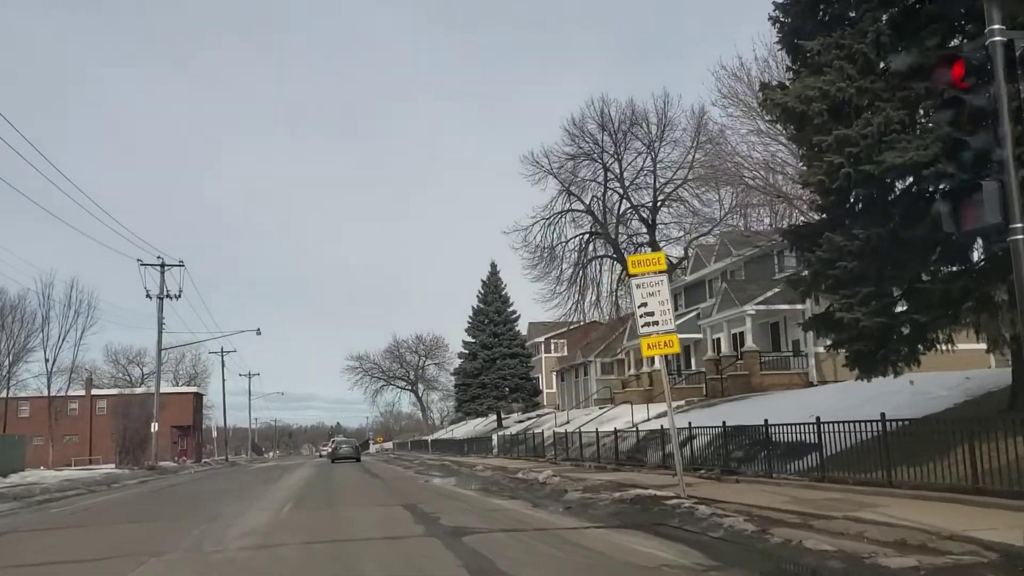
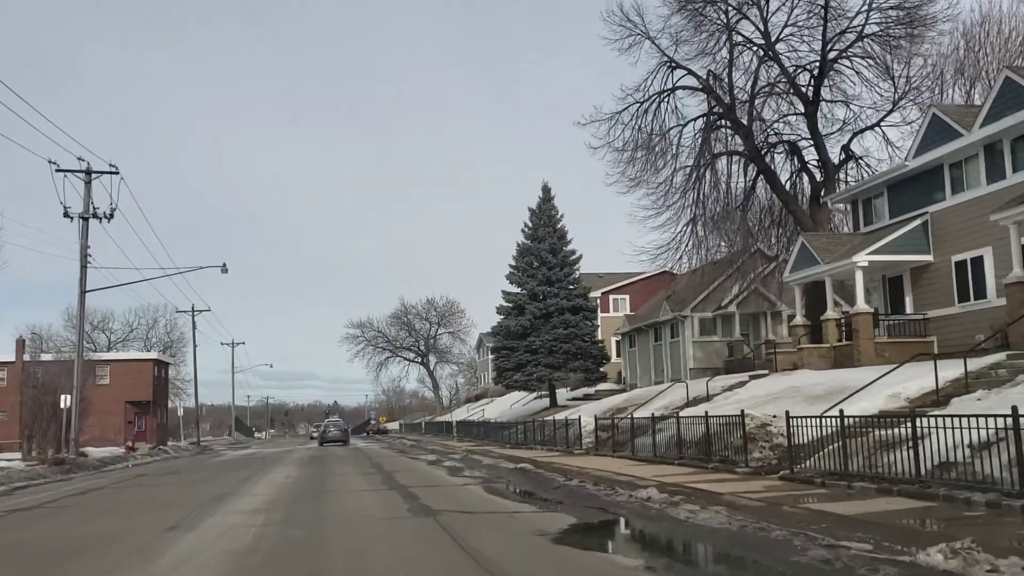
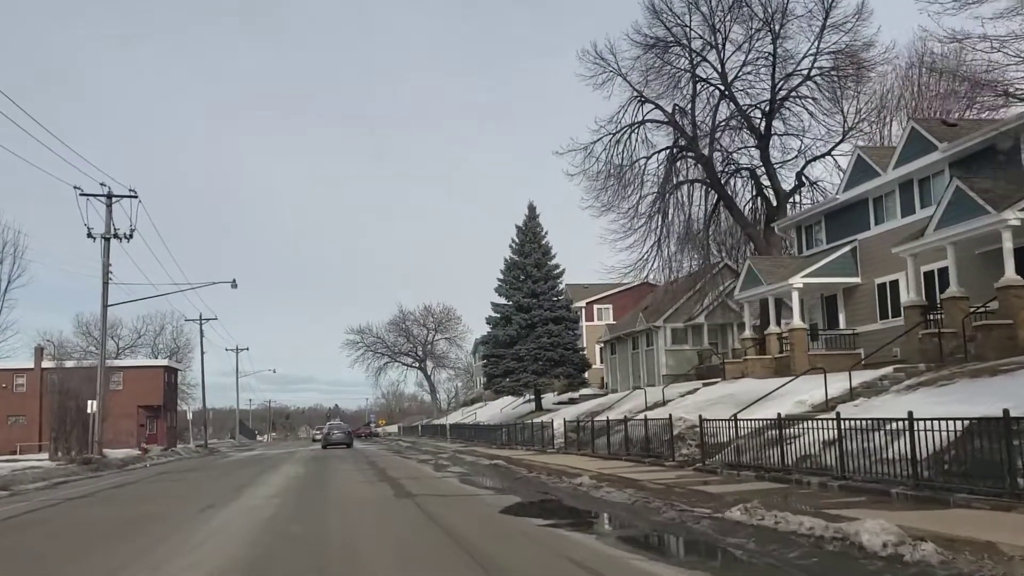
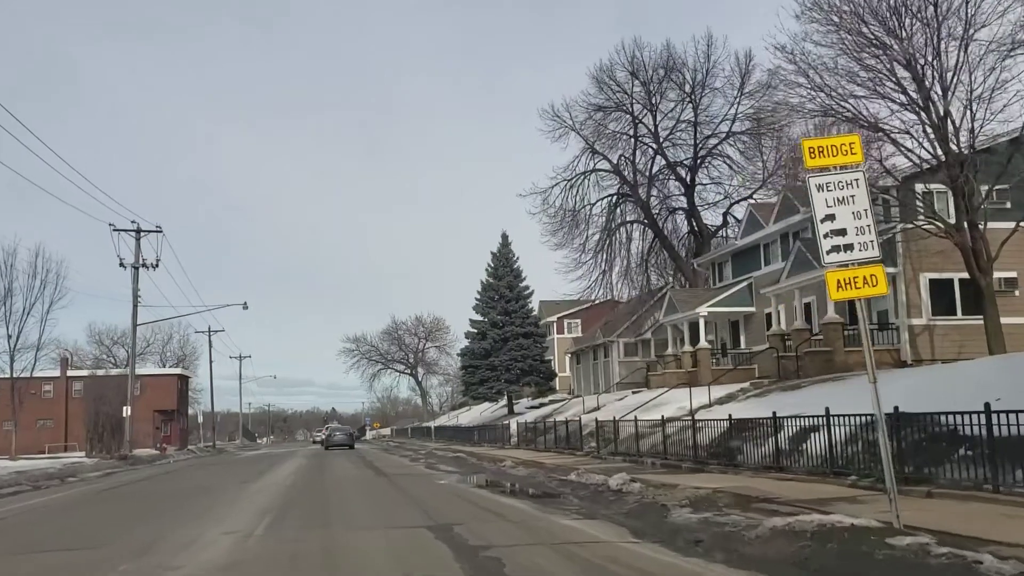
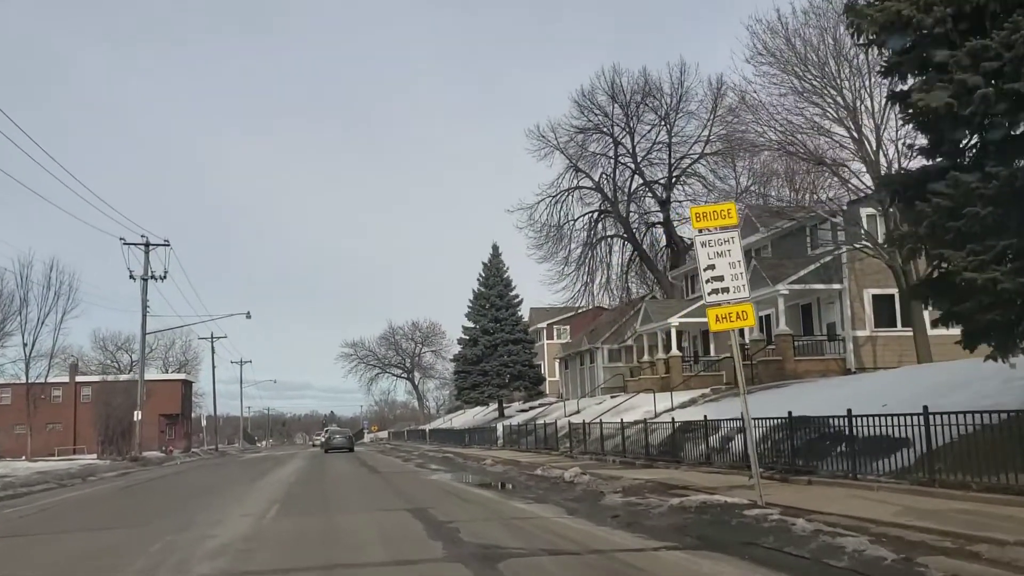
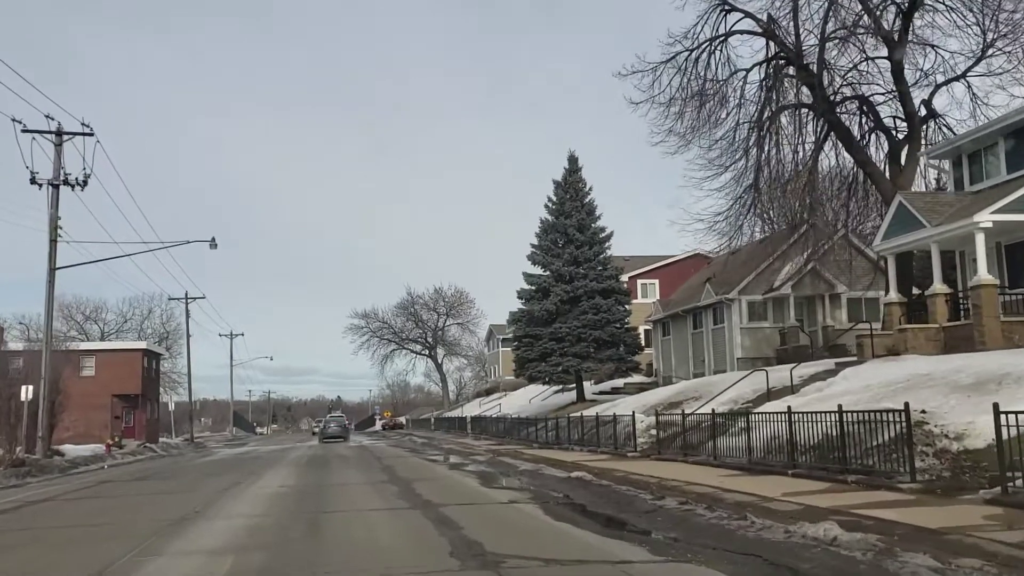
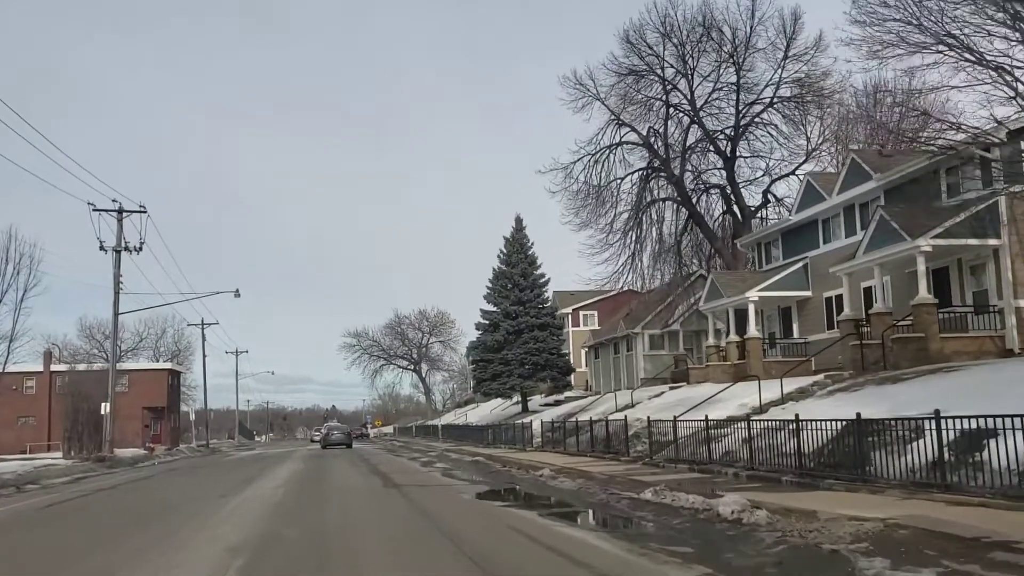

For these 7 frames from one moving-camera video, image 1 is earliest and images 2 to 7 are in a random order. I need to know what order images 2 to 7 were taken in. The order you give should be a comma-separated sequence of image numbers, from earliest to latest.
5, 4, 7, 3, 2, 6
